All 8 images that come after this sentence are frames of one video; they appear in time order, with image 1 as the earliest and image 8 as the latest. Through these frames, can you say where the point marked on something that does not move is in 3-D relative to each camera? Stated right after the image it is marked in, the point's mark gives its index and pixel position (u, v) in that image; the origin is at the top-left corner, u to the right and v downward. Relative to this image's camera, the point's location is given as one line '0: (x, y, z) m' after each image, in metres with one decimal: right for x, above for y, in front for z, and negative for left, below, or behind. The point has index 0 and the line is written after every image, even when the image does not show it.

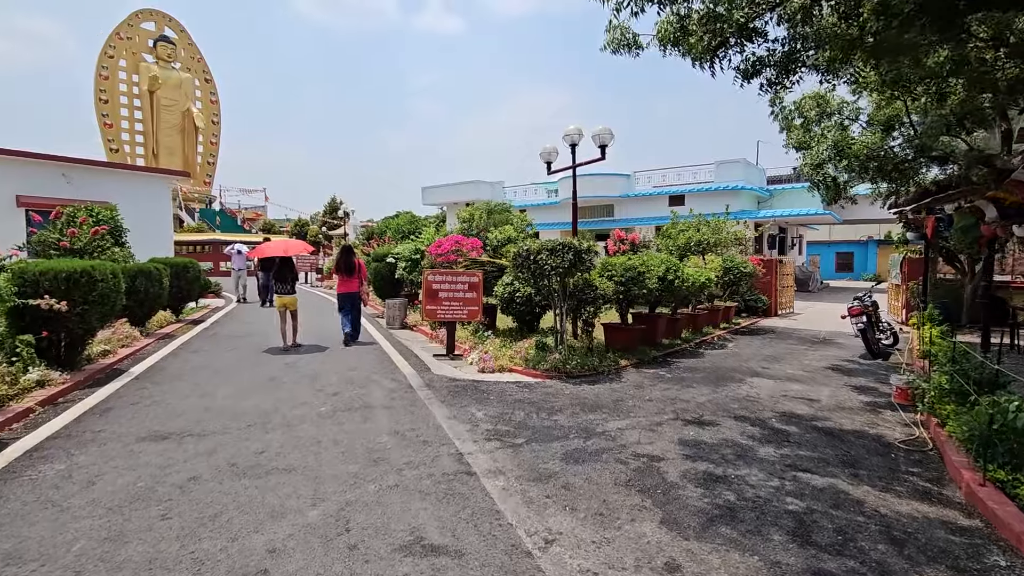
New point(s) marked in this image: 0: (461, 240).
0: (-1.2, +1.1, +11.8) m
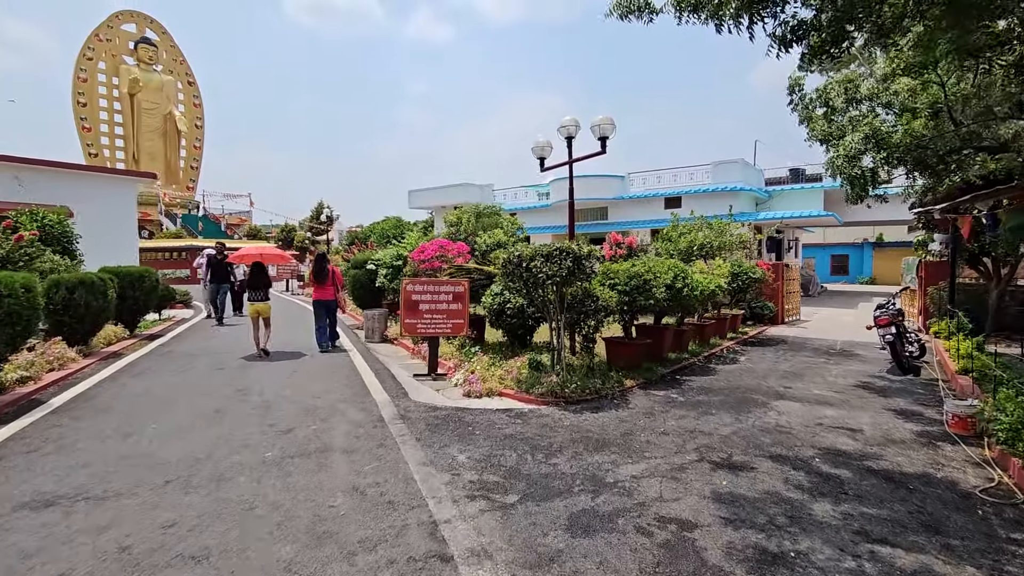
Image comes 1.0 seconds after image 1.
0: (-1.4, +0.9, +10.7) m
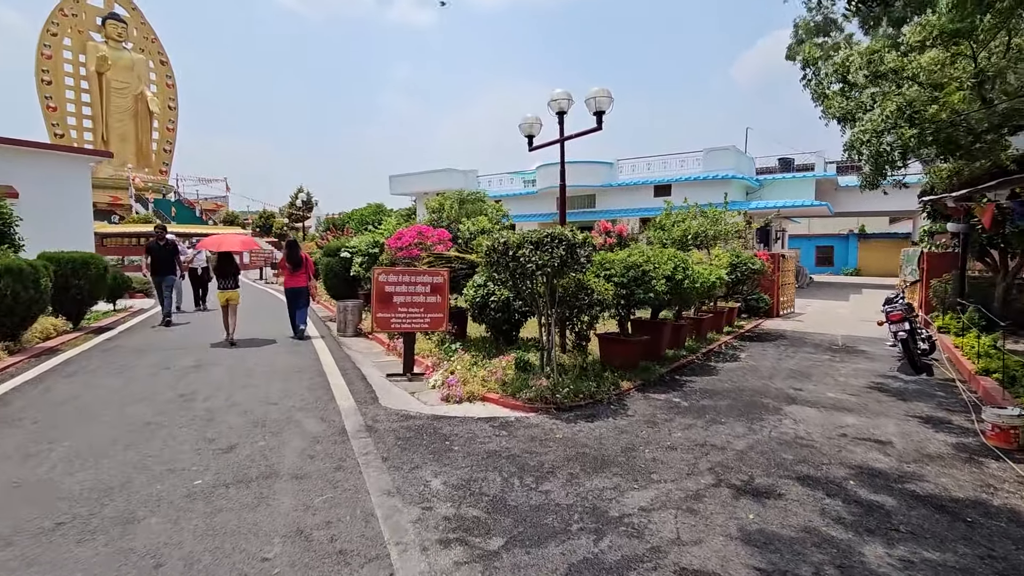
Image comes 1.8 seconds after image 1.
0: (-1.7, +1.1, +9.9) m
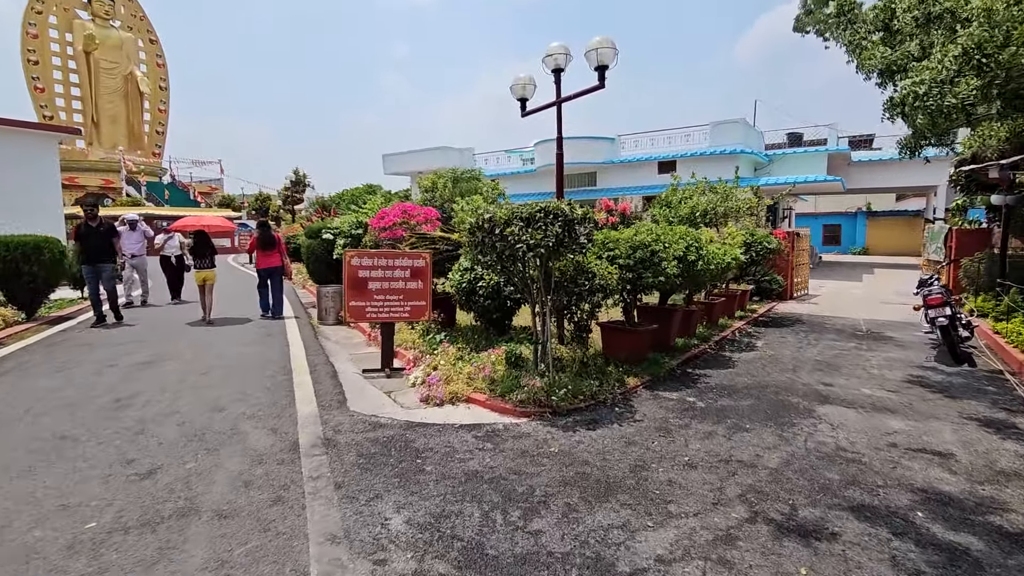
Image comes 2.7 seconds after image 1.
0: (-1.8, +1.4, +9.0) m
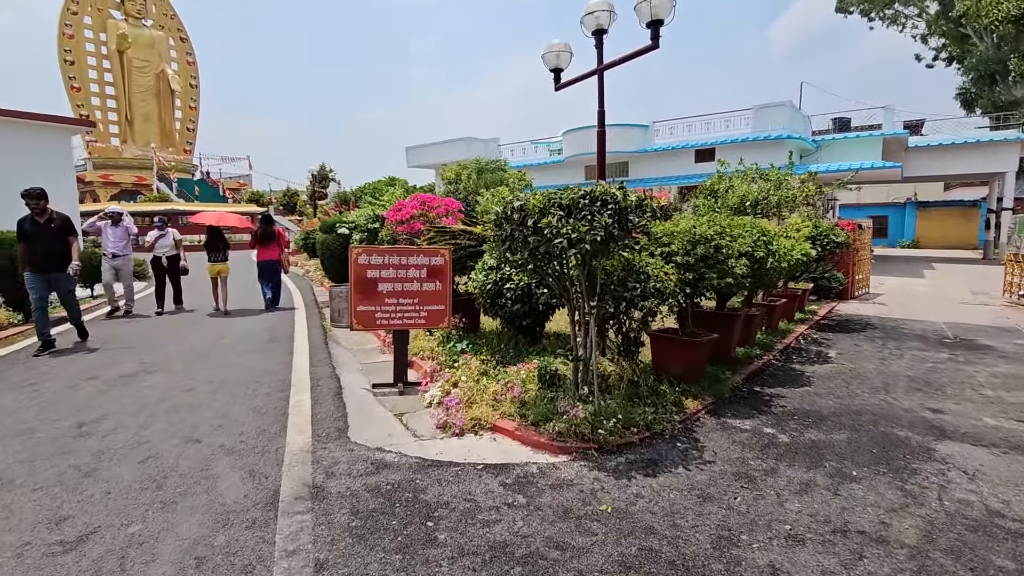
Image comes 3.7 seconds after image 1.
0: (-1.3, +1.4, +8.1) m
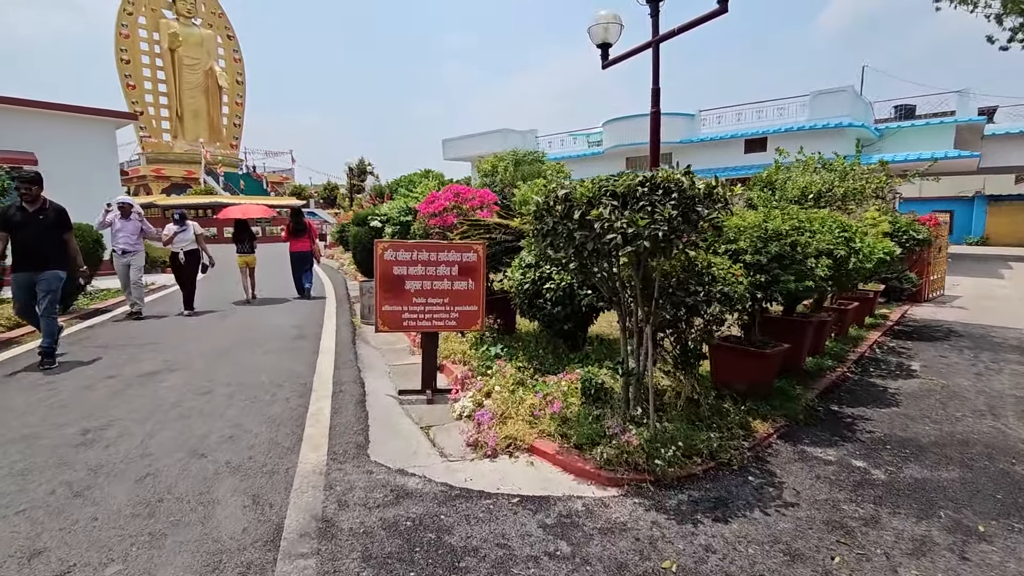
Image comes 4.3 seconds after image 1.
0: (-0.7, +1.4, +7.6) m
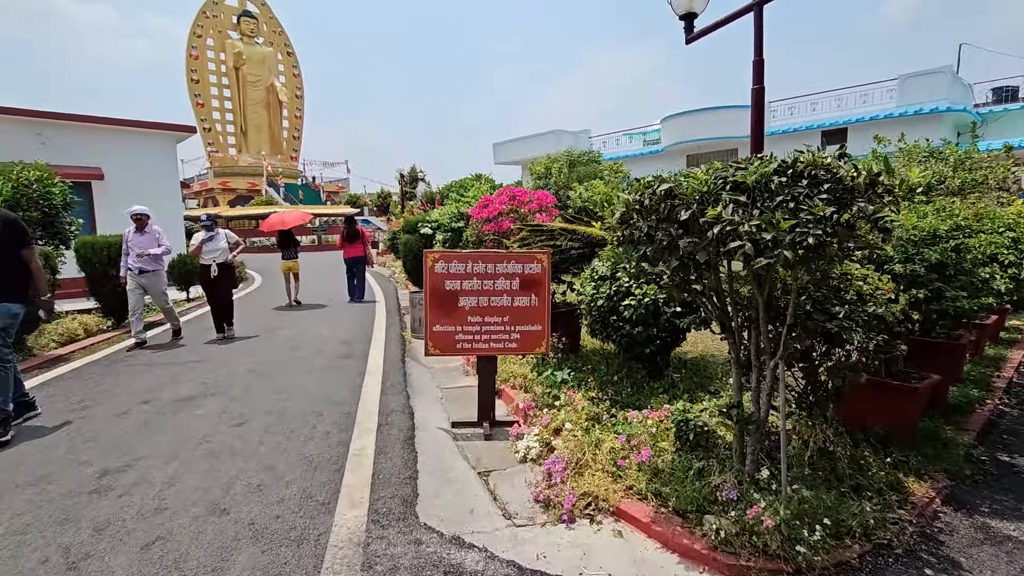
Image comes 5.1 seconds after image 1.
0: (+0.1, +1.2, +6.9) m
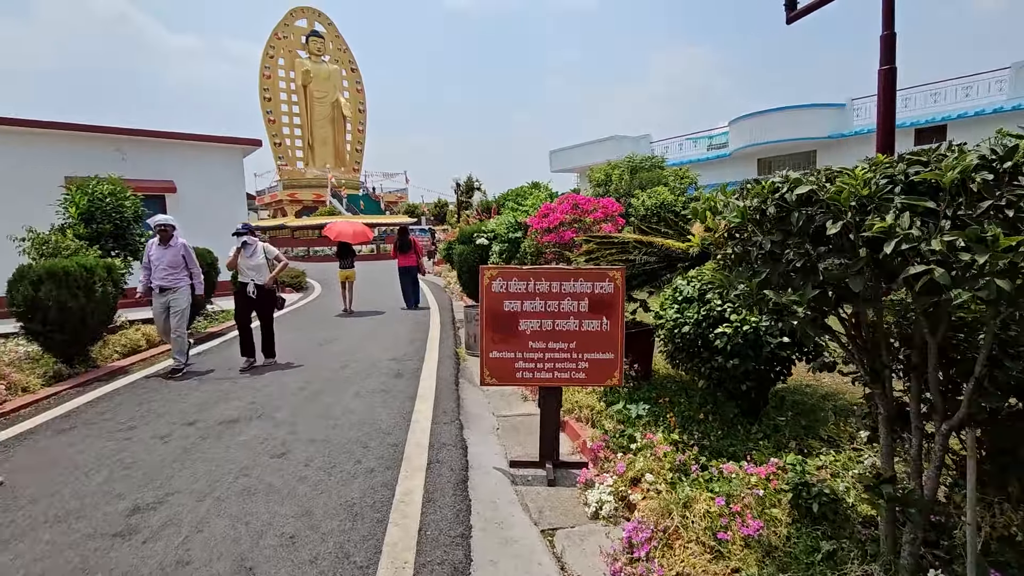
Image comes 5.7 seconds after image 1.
0: (+0.9, +1.0, +6.3) m
